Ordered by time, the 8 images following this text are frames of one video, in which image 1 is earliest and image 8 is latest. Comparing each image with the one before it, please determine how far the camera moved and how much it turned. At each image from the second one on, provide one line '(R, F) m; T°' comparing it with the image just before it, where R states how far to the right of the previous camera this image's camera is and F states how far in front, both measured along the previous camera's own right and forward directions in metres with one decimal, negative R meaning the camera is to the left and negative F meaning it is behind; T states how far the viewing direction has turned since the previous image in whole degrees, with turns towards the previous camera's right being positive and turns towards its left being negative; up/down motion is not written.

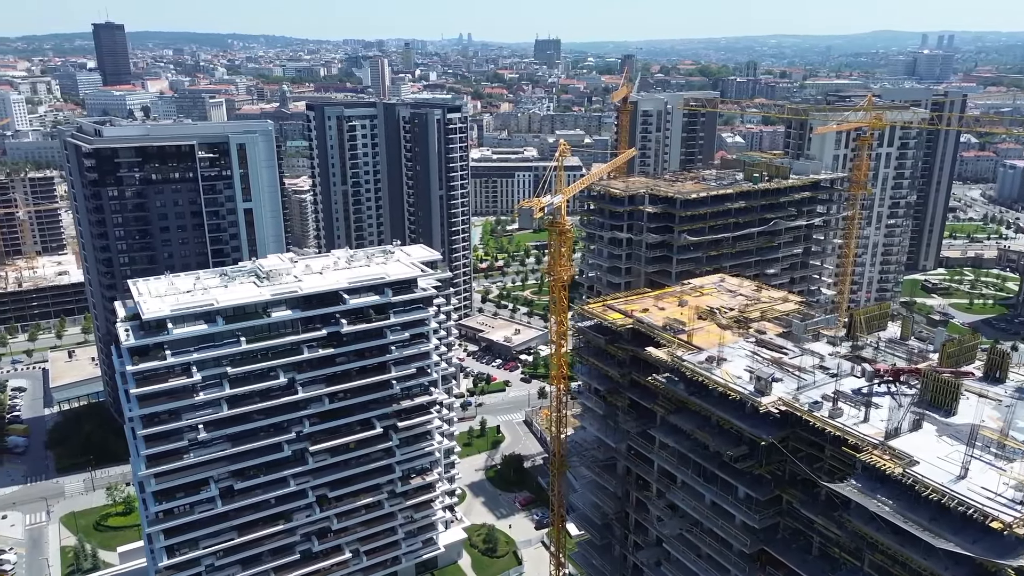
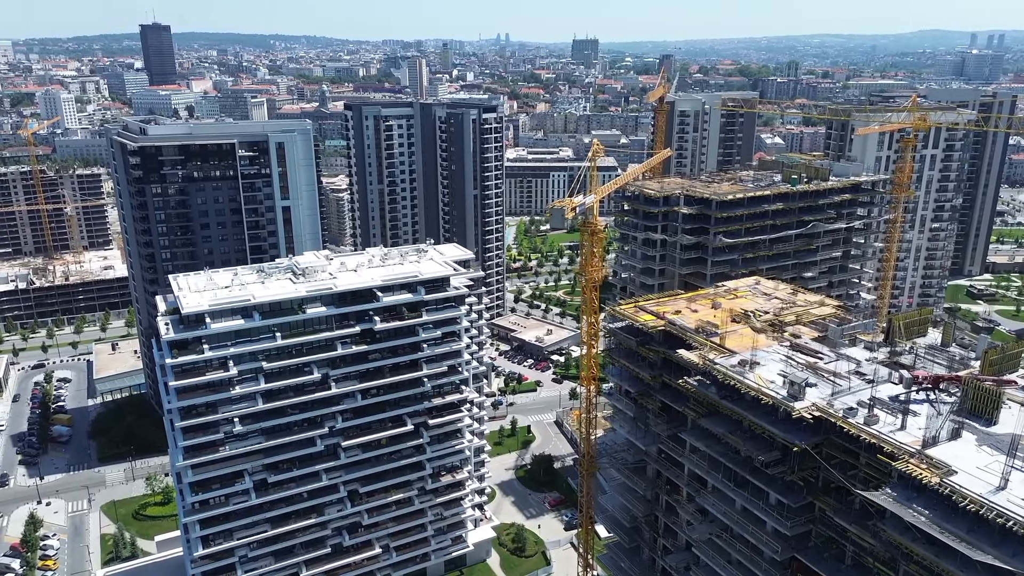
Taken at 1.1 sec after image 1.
(+0.2, 0.0) m; -3°
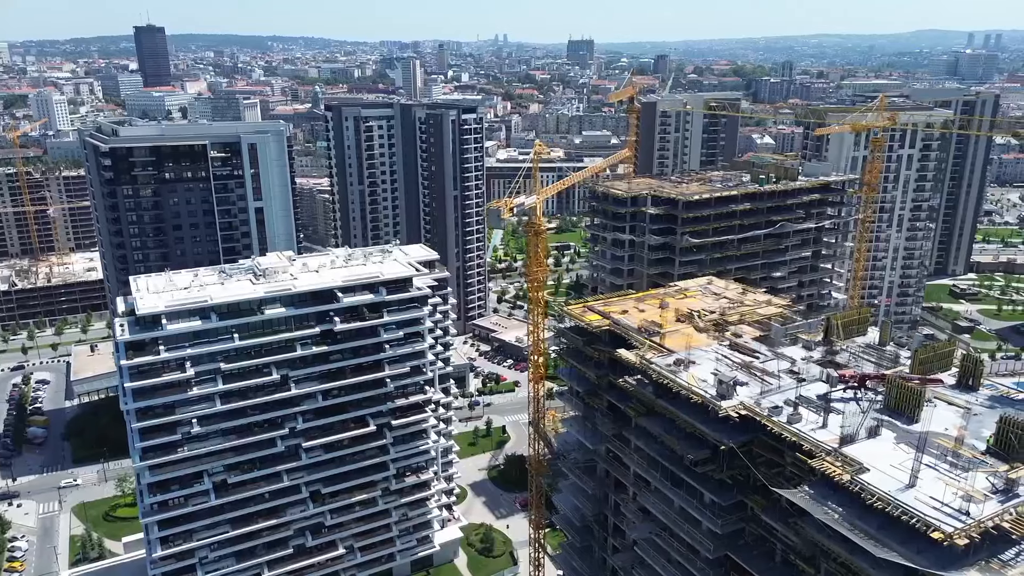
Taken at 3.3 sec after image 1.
(+3.8, -0.2) m; 0°
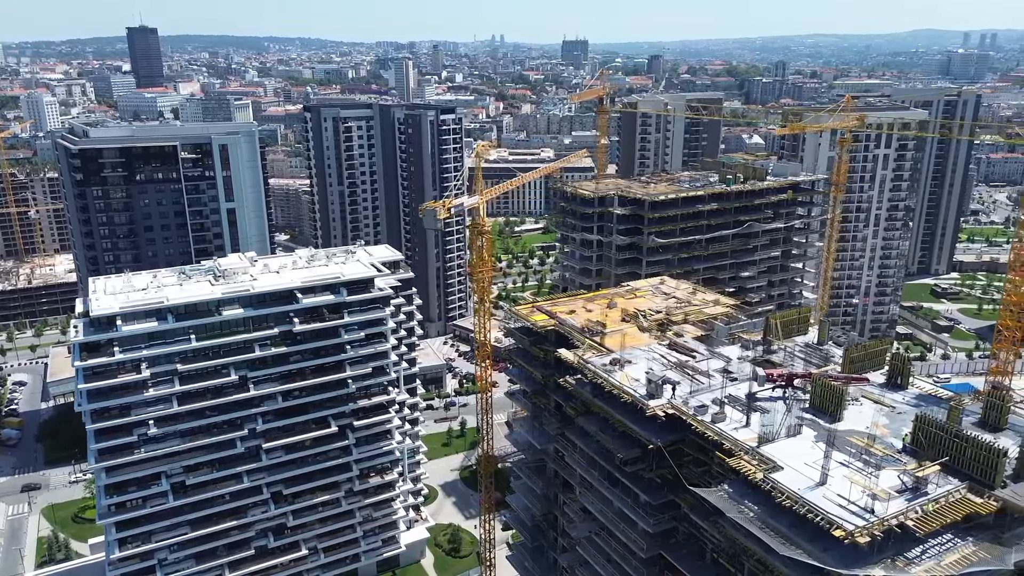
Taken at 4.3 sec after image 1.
(+3.8, -0.1) m; 0°
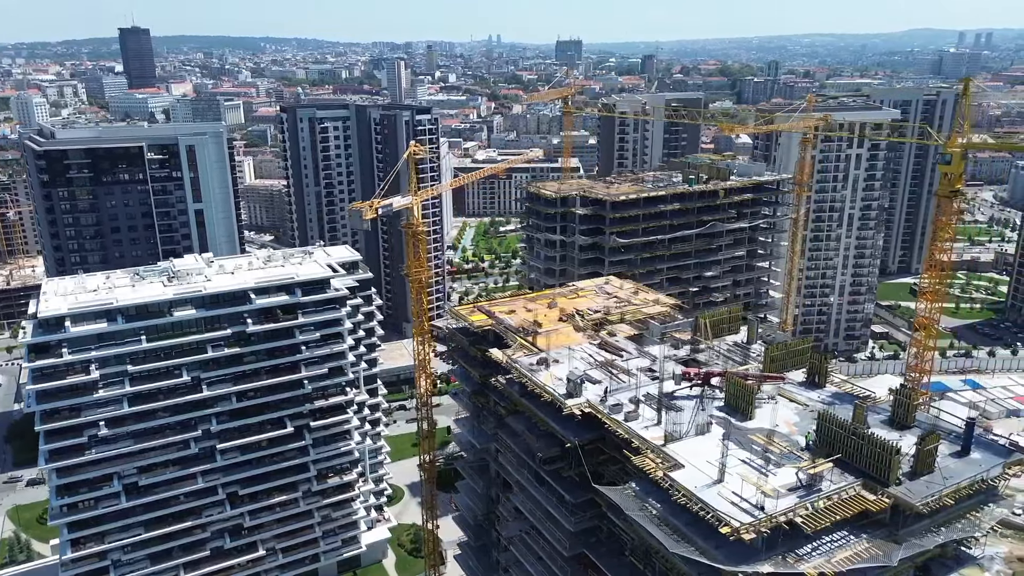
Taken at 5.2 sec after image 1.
(+4.4, -0.2) m; 0°
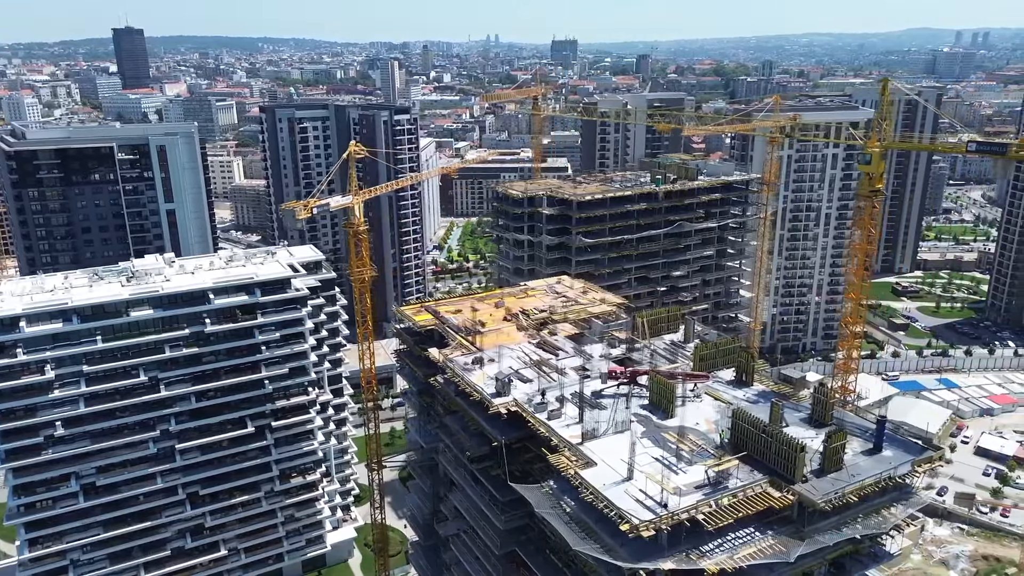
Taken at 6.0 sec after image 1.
(+4.0, -0.2) m; 0°
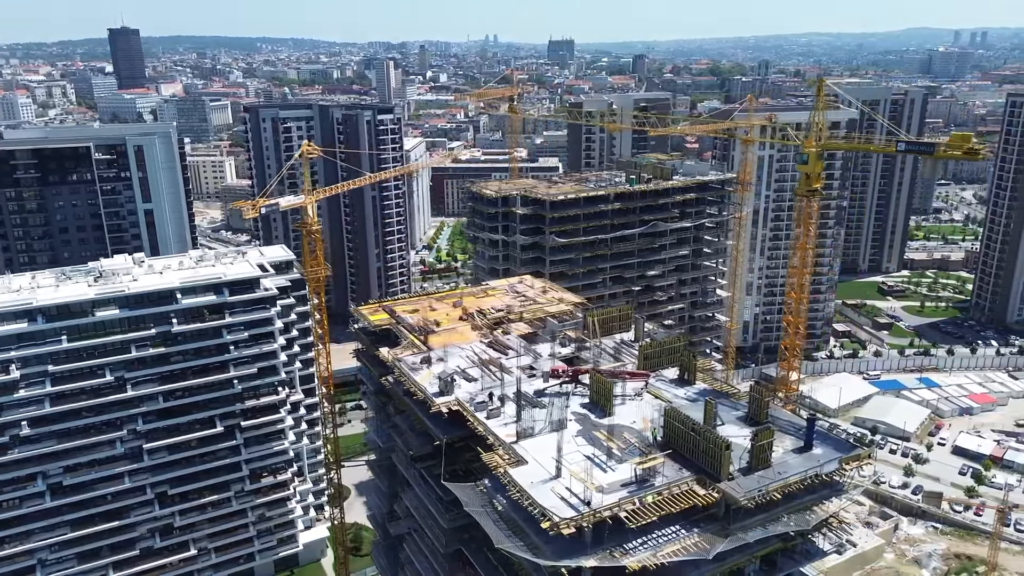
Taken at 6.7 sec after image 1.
(+3.2, -0.1) m; 0°
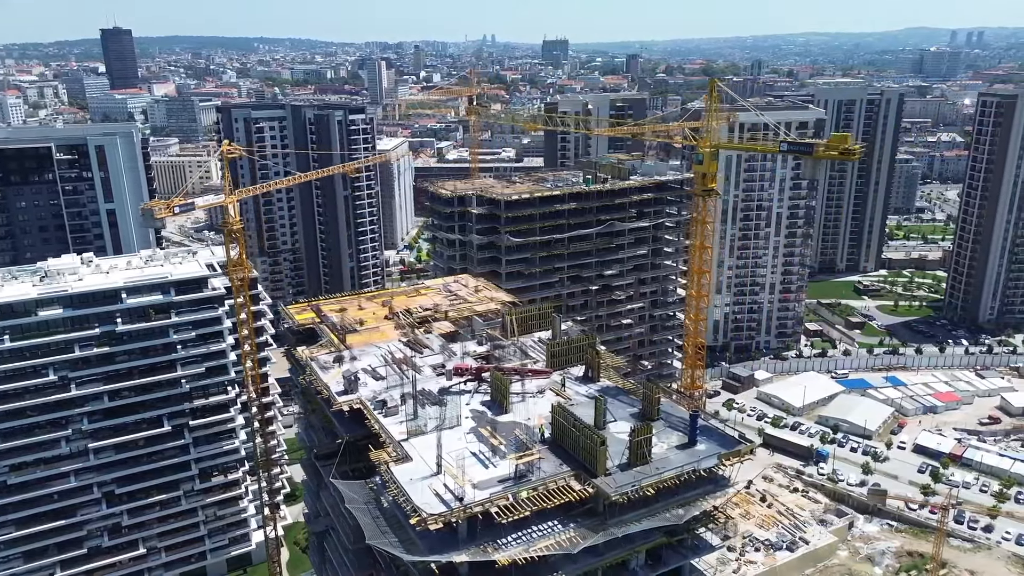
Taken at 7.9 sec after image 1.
(+5.3, -0.3) m; 0°
